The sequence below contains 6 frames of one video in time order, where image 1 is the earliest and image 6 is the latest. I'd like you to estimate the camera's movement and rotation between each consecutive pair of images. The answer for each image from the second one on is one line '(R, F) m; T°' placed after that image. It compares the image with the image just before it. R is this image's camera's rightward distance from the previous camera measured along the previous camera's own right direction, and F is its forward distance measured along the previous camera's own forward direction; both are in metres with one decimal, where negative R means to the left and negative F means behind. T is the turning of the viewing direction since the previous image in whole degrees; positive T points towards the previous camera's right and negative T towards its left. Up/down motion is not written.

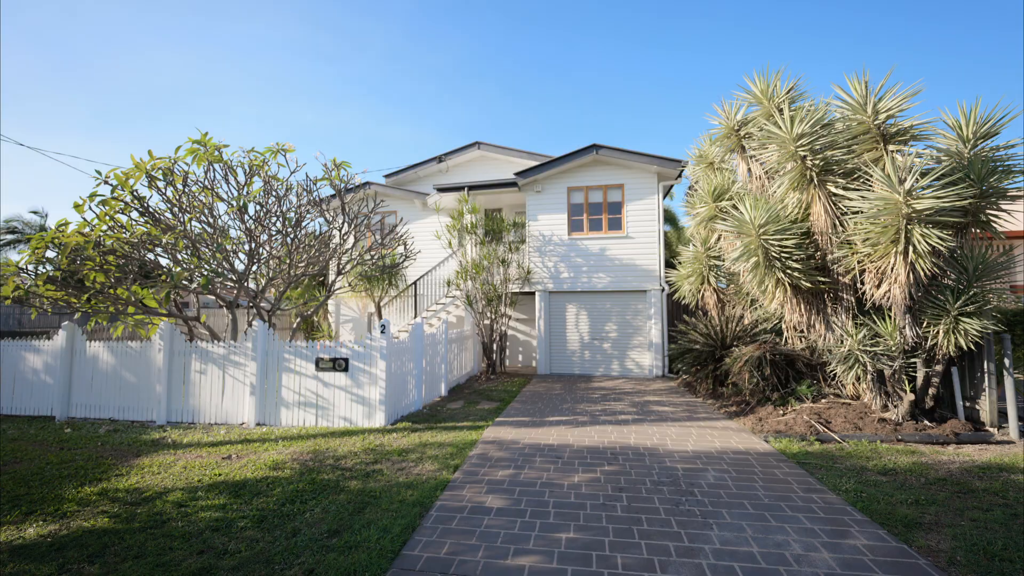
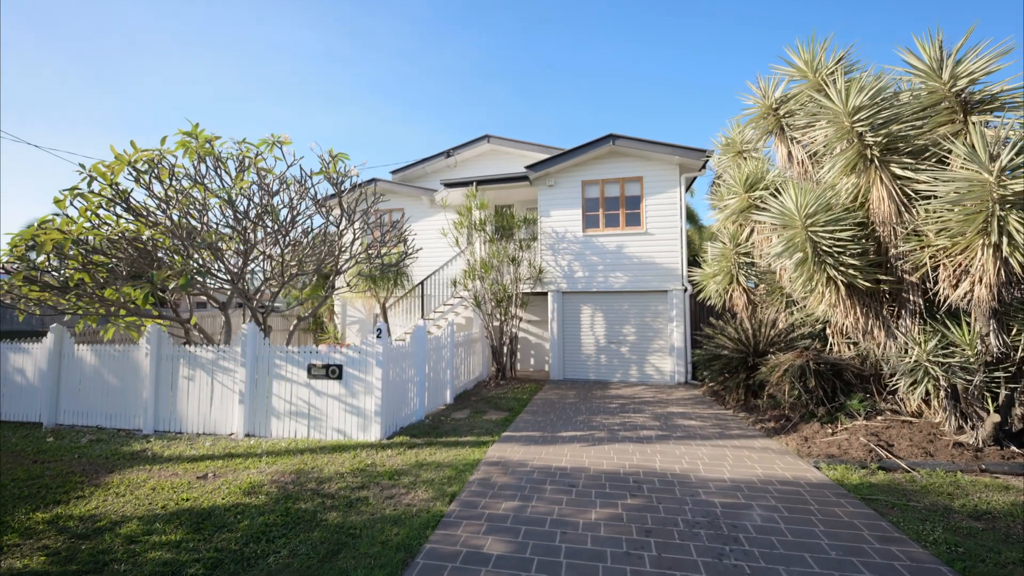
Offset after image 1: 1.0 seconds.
(+0.1, +0.7) m; -2°
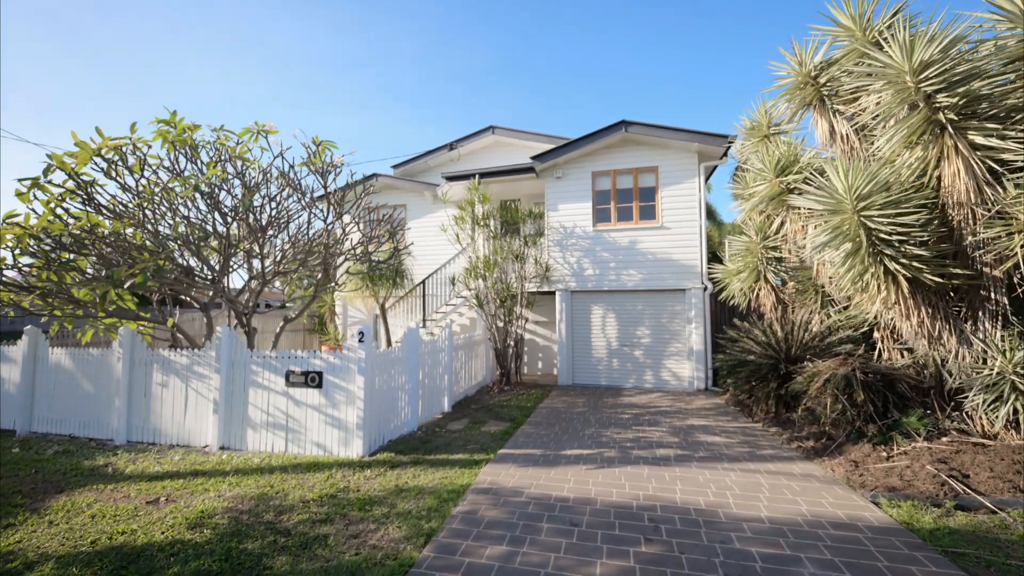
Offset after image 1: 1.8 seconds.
(+0.2, +0.7) m; -2°
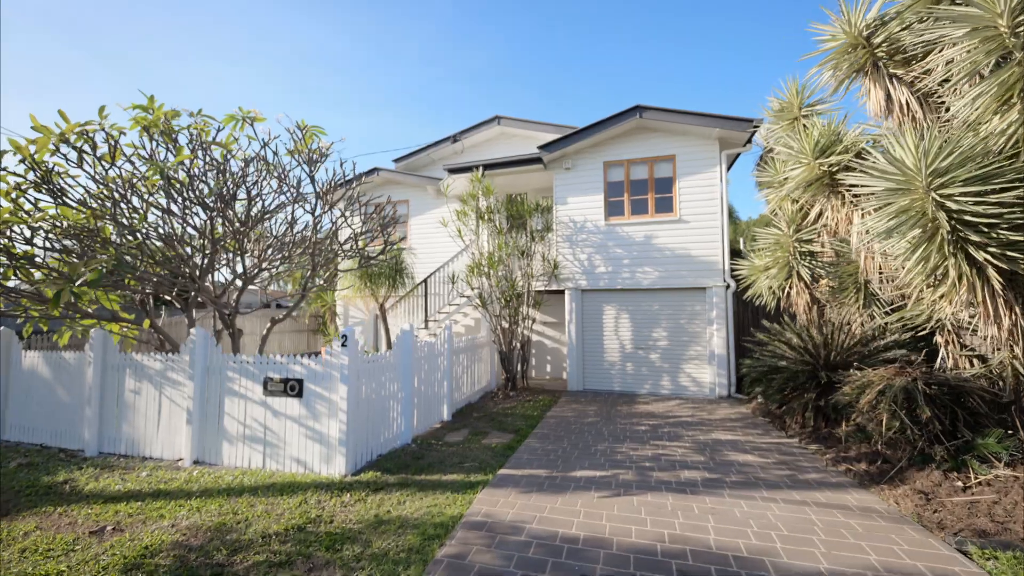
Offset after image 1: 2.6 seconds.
(+0.1, +0.7) m; -1°
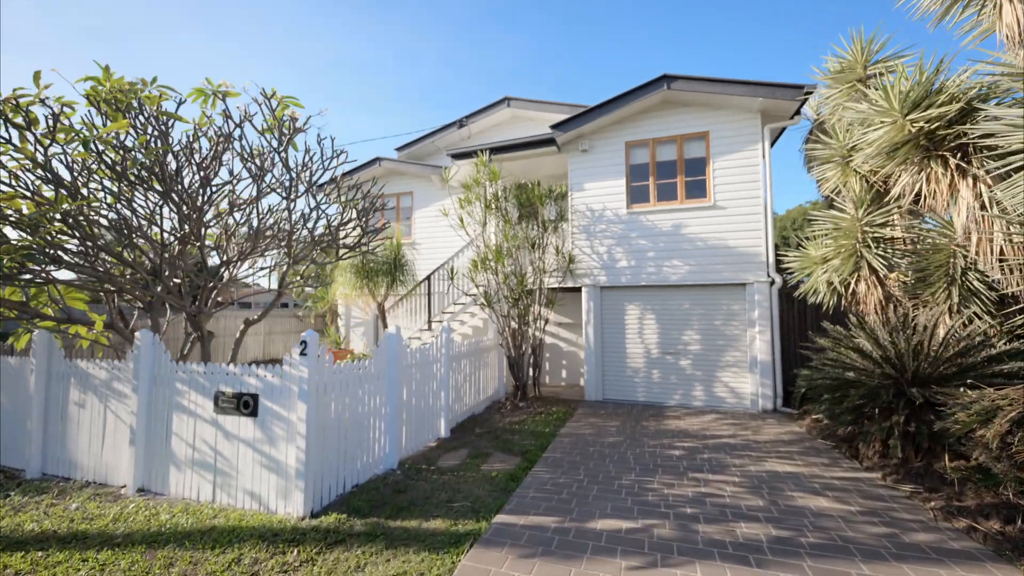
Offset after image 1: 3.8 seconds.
(+0.2, +1.1) m; -3°
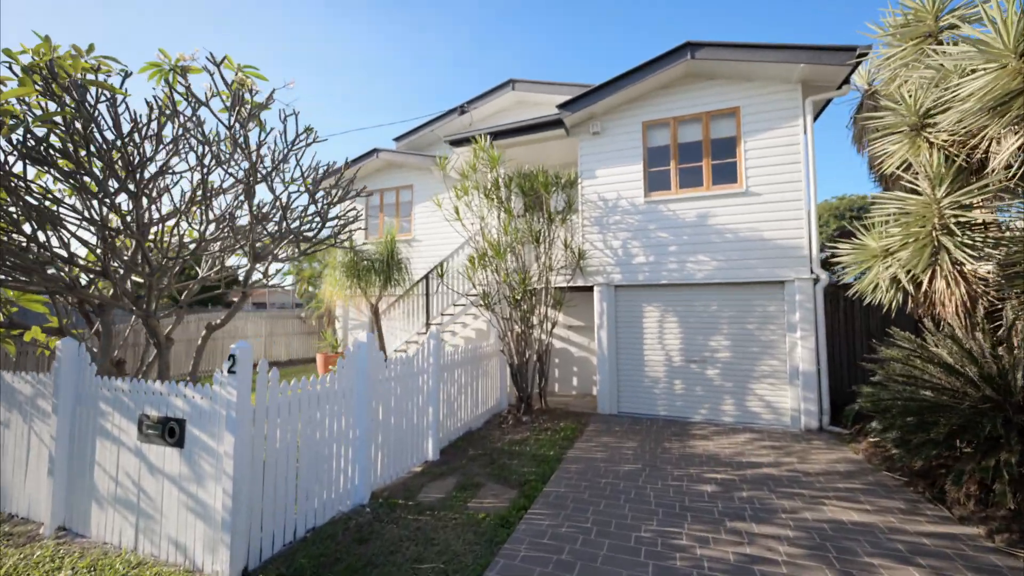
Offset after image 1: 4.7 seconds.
(+0.2, +0.9) m; -2°
